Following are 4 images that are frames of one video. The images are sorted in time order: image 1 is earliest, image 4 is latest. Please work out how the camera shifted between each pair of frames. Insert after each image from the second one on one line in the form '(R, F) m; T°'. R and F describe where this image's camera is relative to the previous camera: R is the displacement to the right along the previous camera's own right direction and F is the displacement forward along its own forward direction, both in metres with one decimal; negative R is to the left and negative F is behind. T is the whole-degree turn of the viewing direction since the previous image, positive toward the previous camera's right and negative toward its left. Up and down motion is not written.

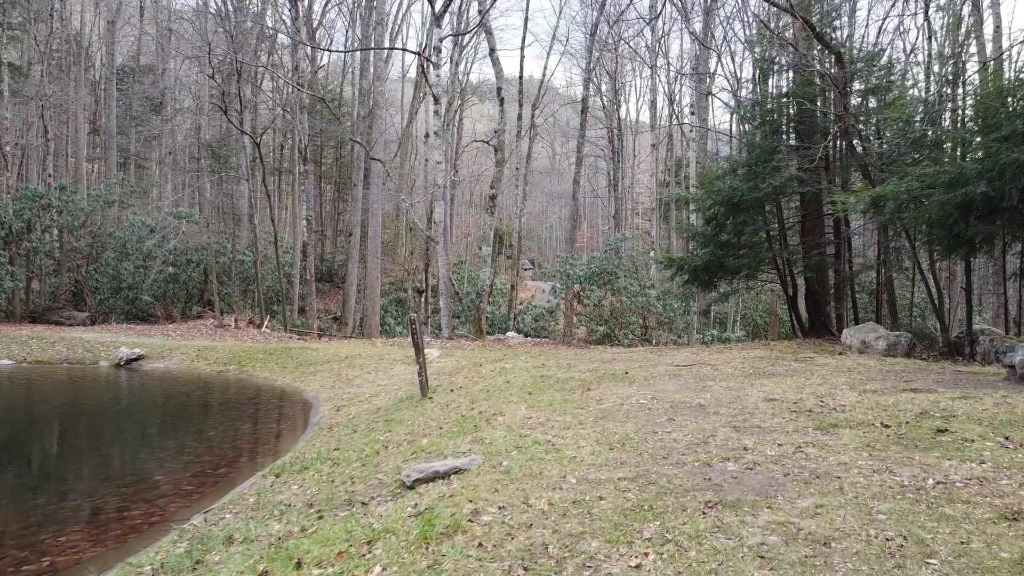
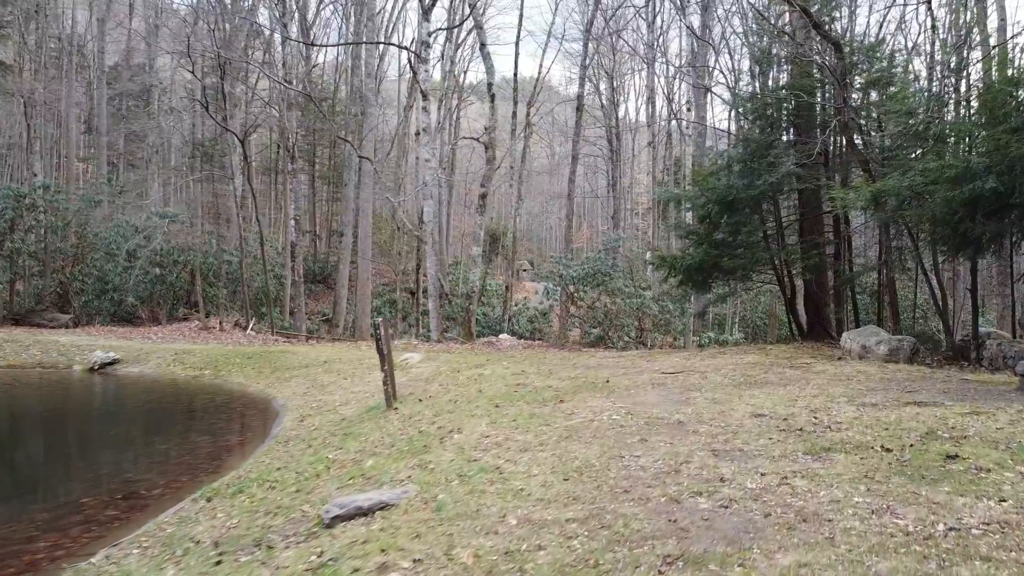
(+0.3, +0.5) m; 0°
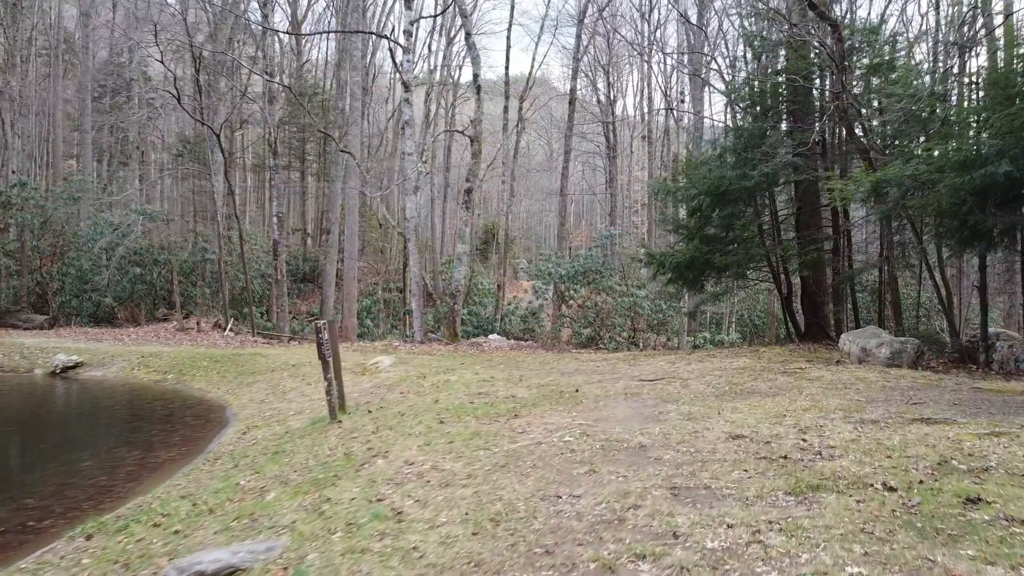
(+0.4, +0.7) m; 0°
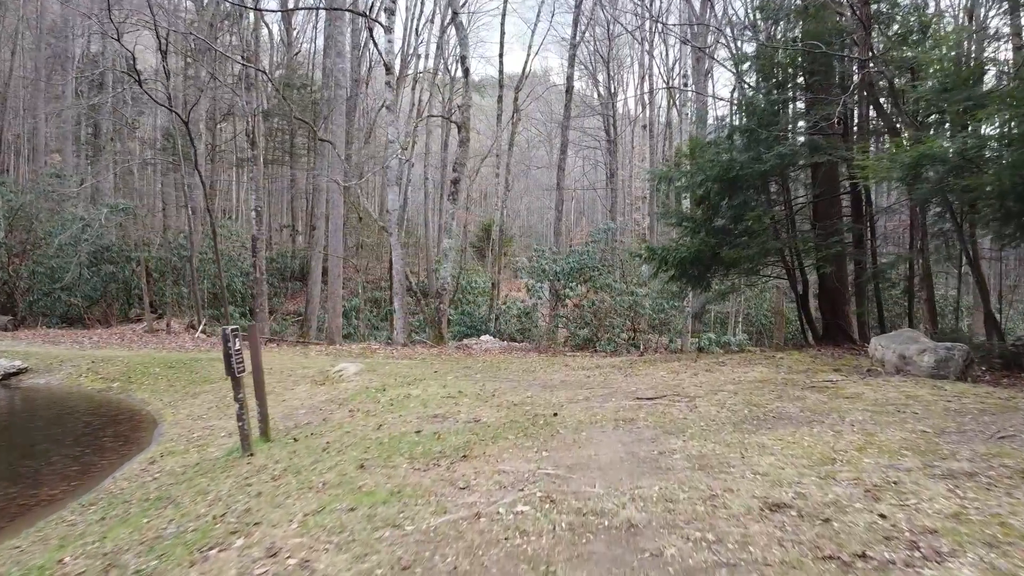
(+0.3, +1.3) m; 0°
